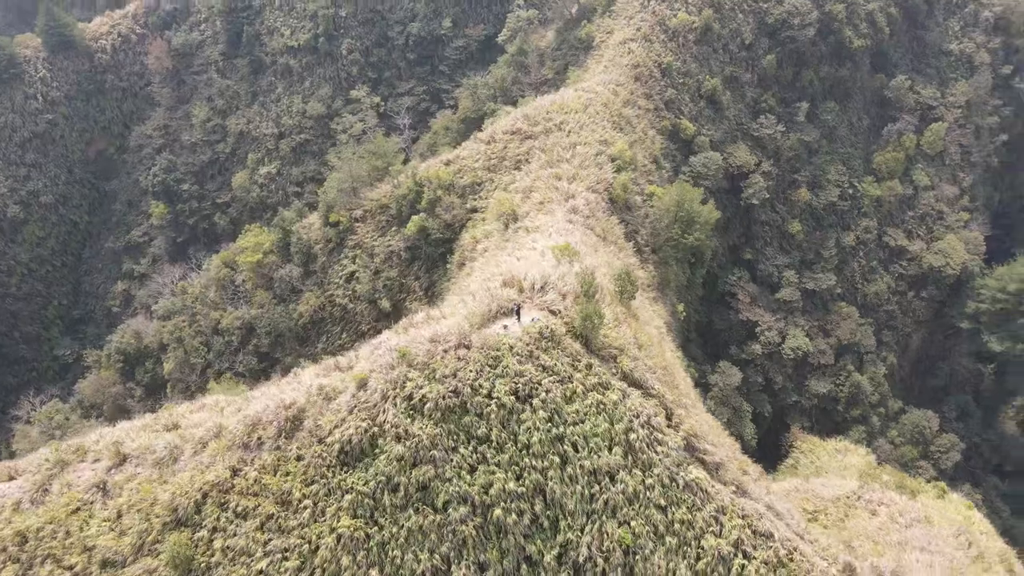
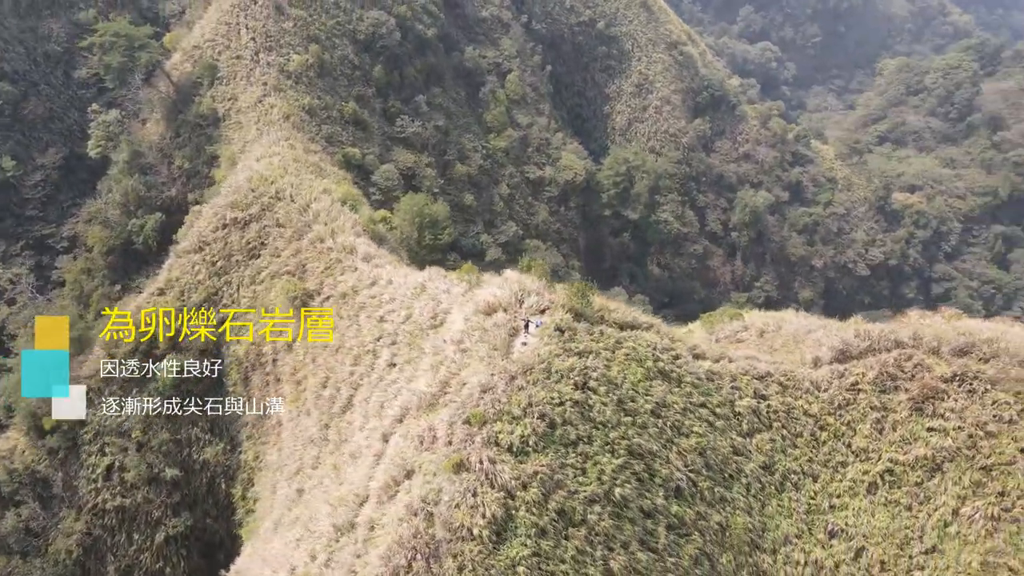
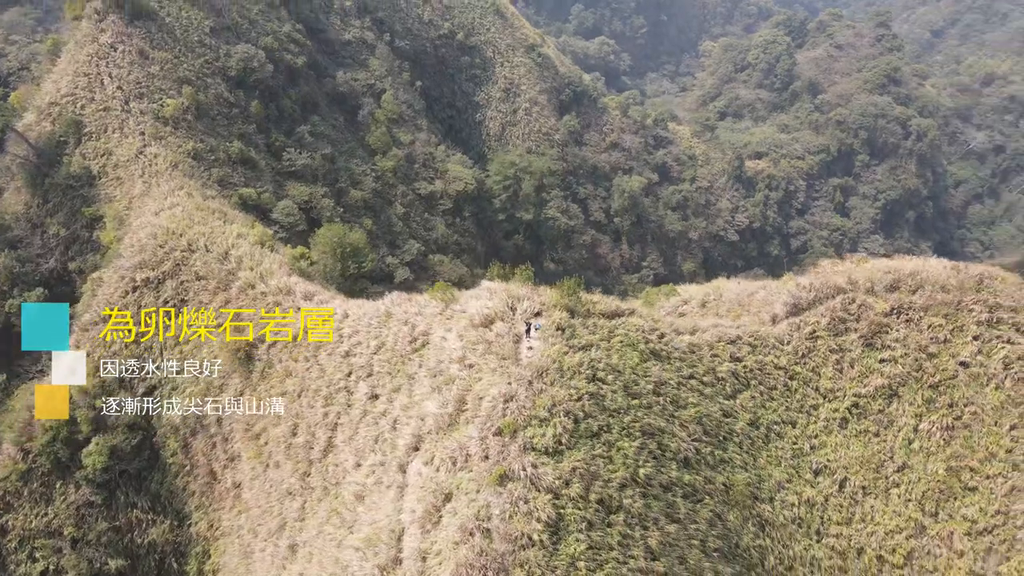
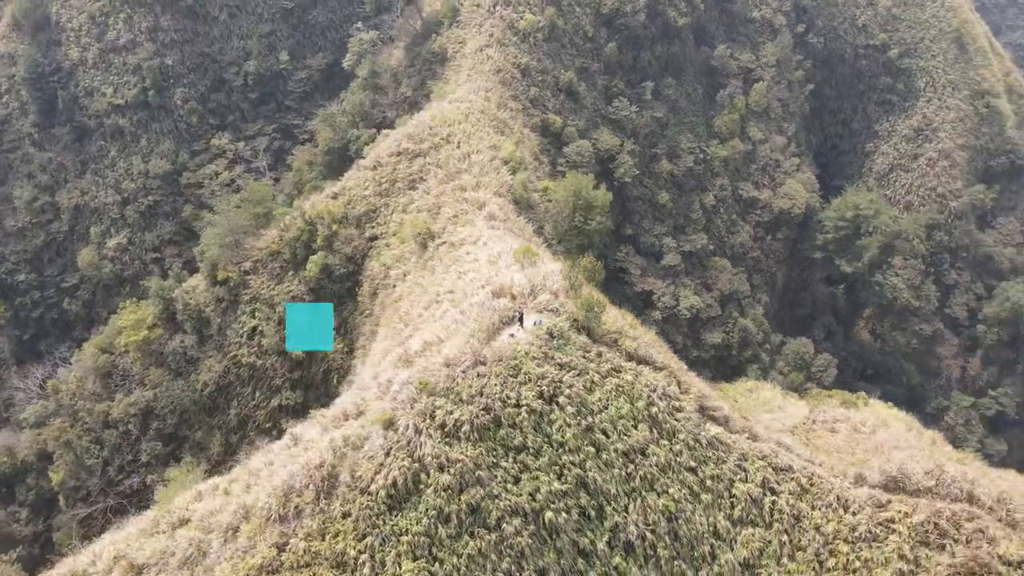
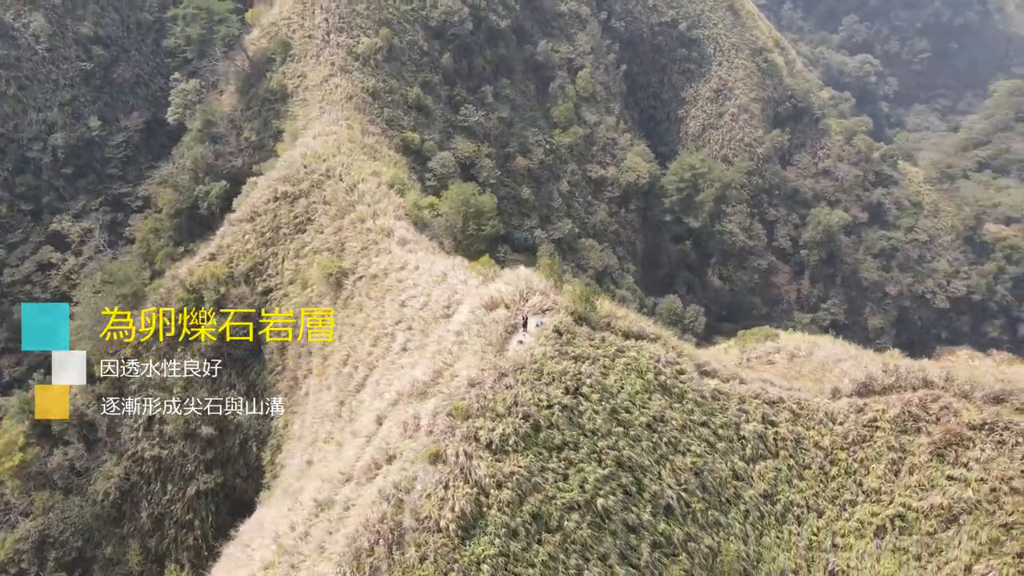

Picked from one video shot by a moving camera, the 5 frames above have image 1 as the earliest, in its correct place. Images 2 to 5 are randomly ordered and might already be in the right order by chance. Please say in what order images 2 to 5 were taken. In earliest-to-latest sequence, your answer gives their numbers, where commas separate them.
4, 5, 2, 3
